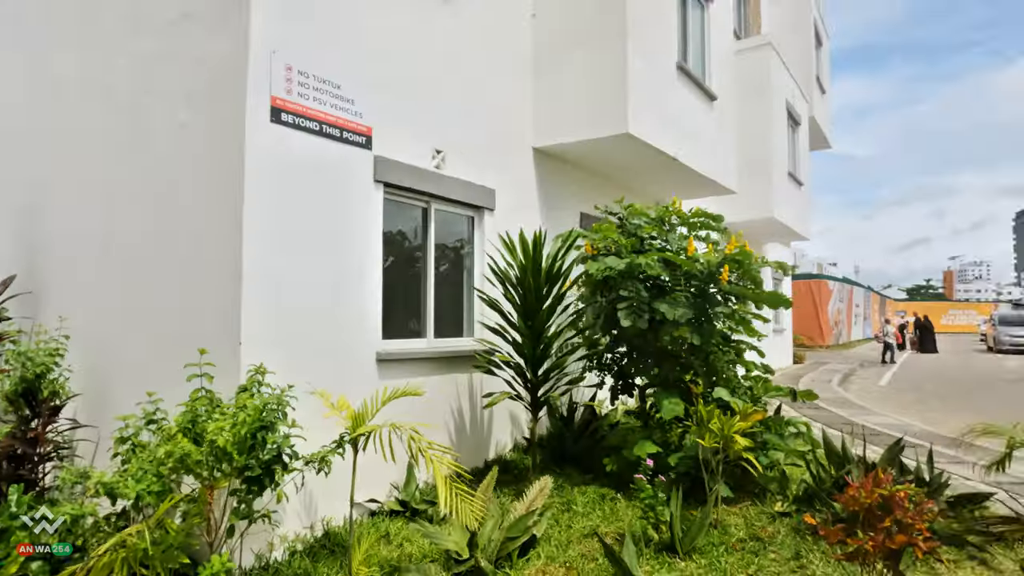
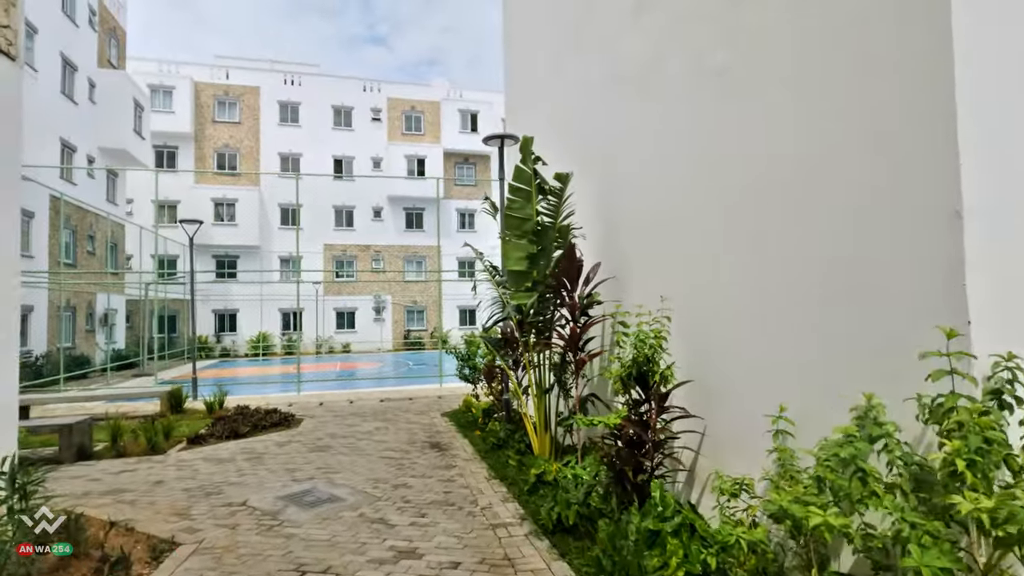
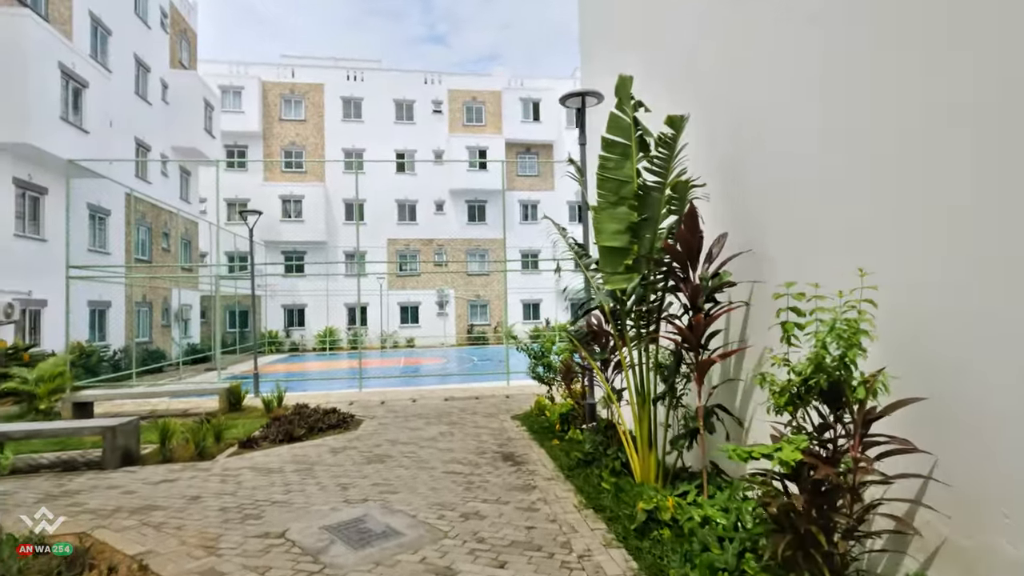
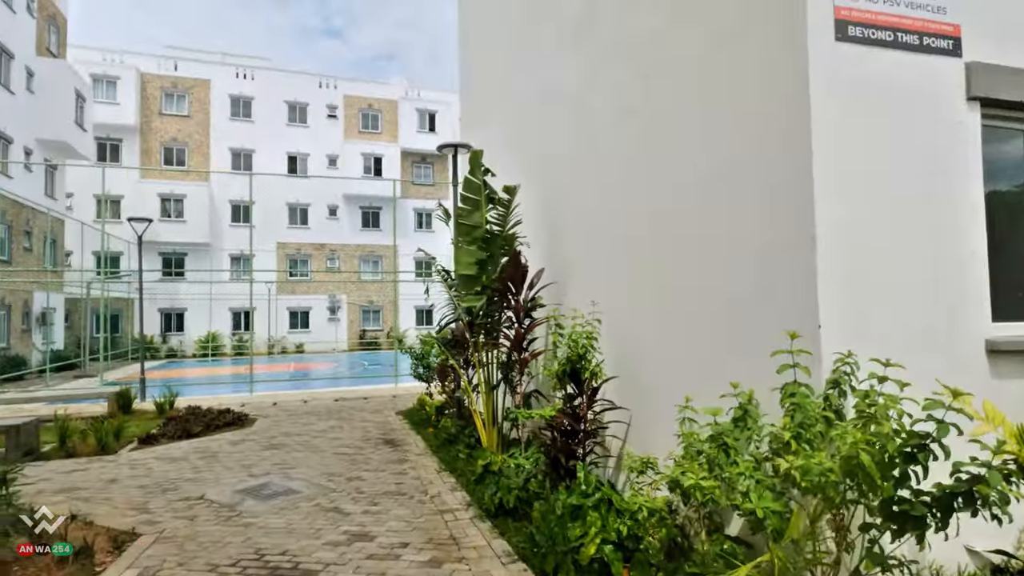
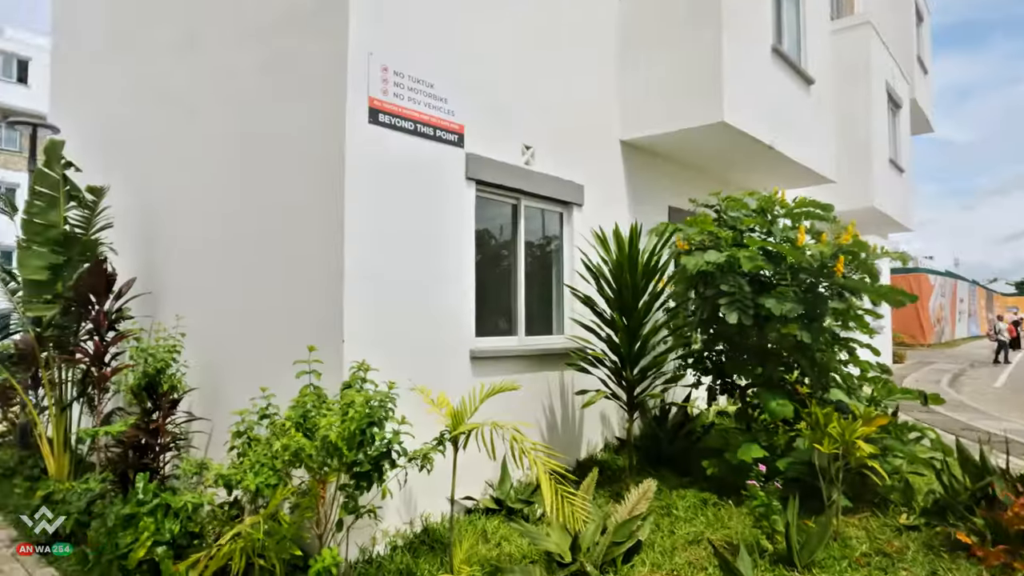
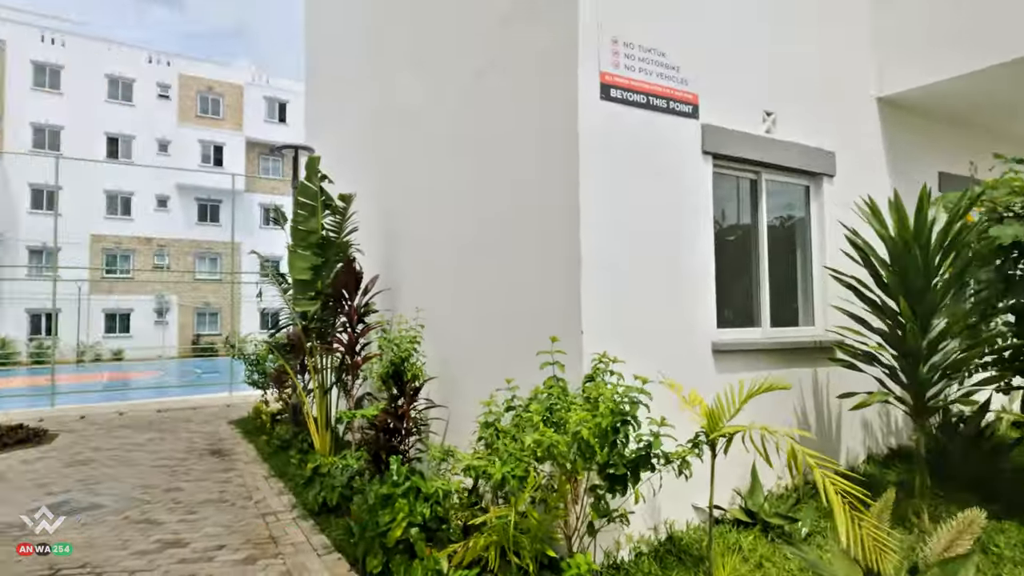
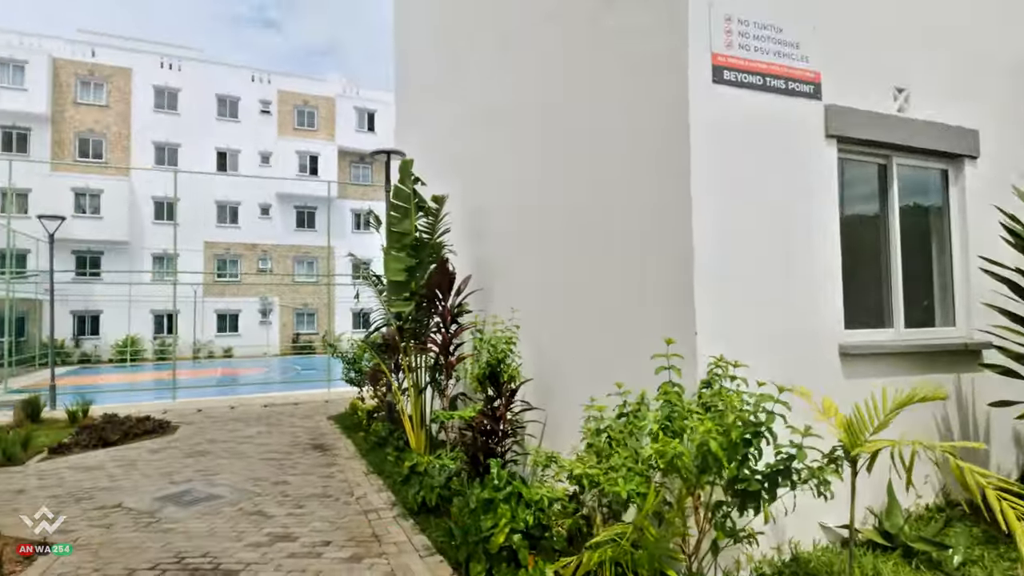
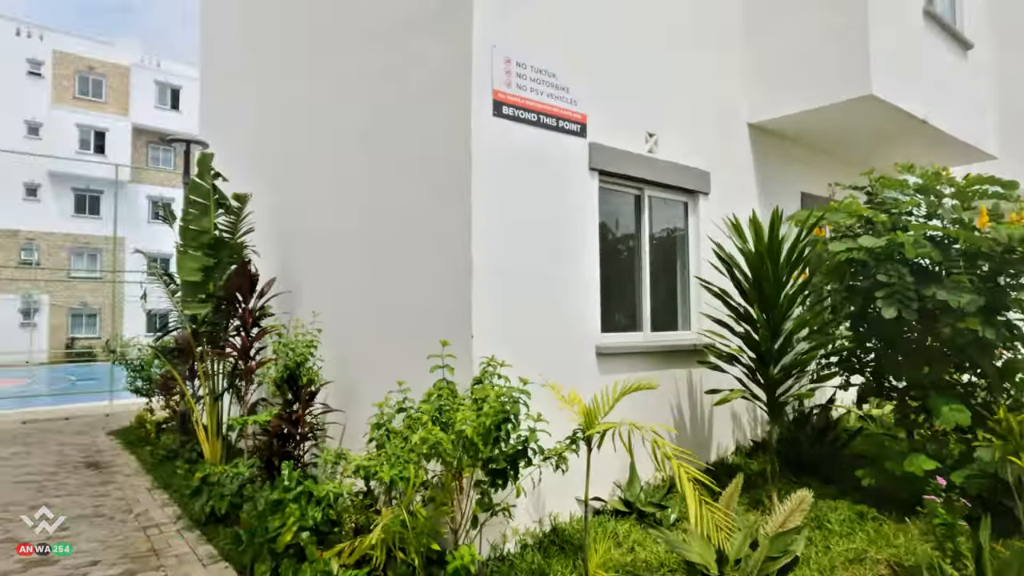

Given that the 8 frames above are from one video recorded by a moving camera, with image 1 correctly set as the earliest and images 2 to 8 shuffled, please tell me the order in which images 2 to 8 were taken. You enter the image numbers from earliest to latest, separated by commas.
5, 8, 6, 7, 4, 2, 3
